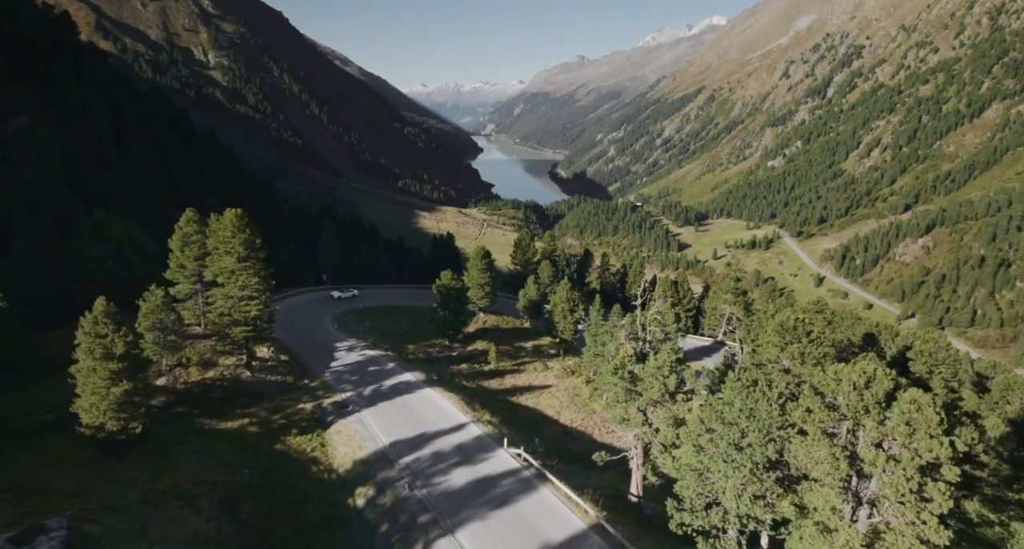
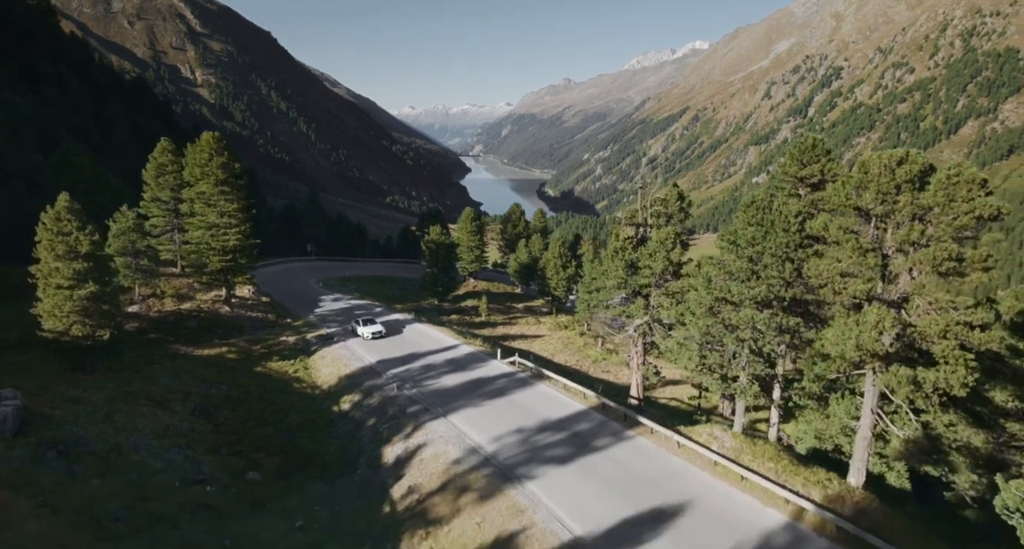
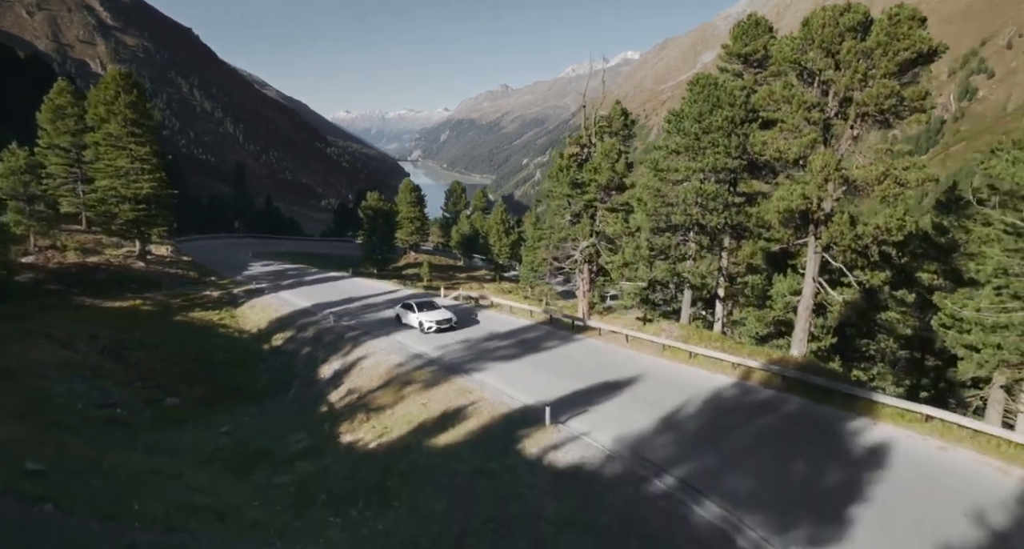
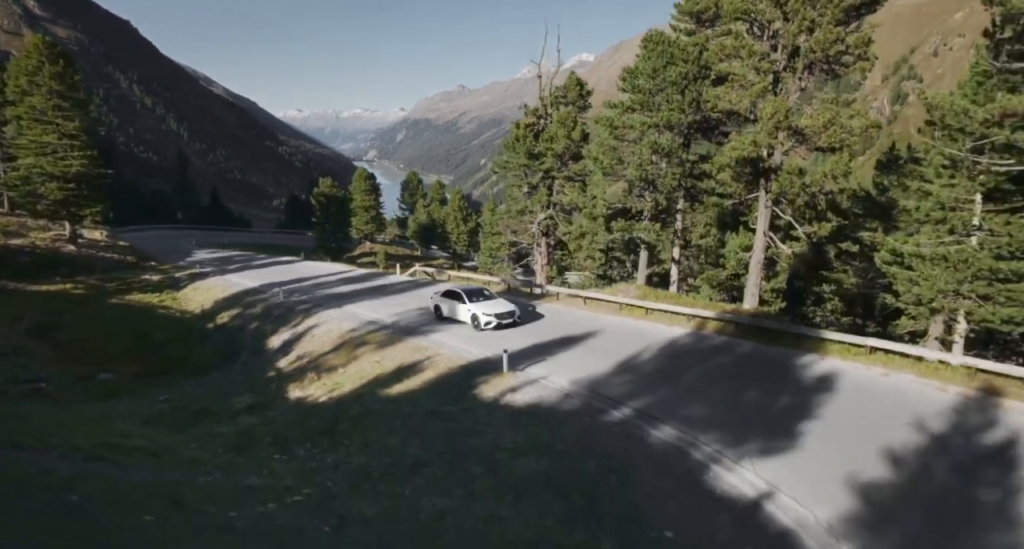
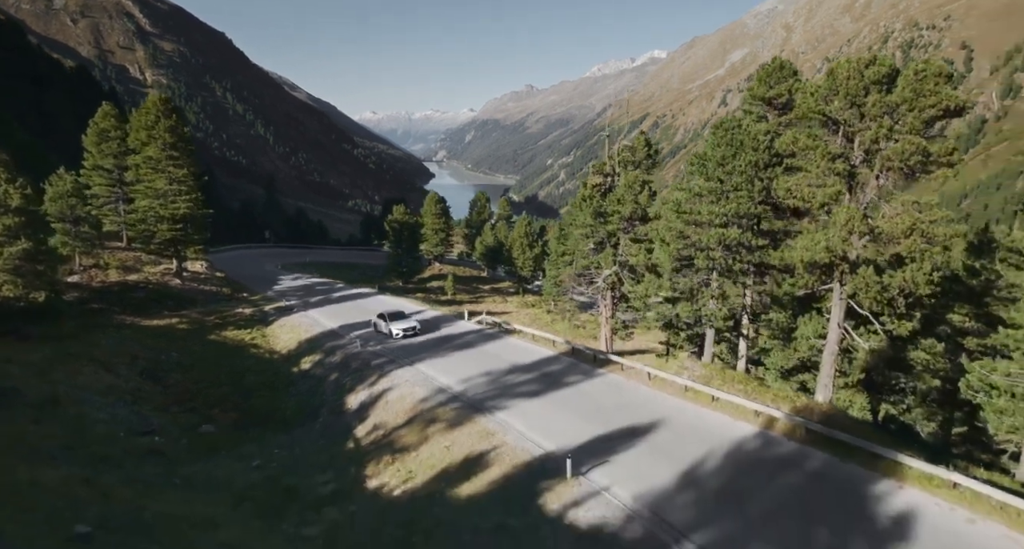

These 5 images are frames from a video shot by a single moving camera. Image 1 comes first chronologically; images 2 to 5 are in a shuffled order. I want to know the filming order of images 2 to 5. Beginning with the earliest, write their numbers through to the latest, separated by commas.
2, 5, 3, 4
